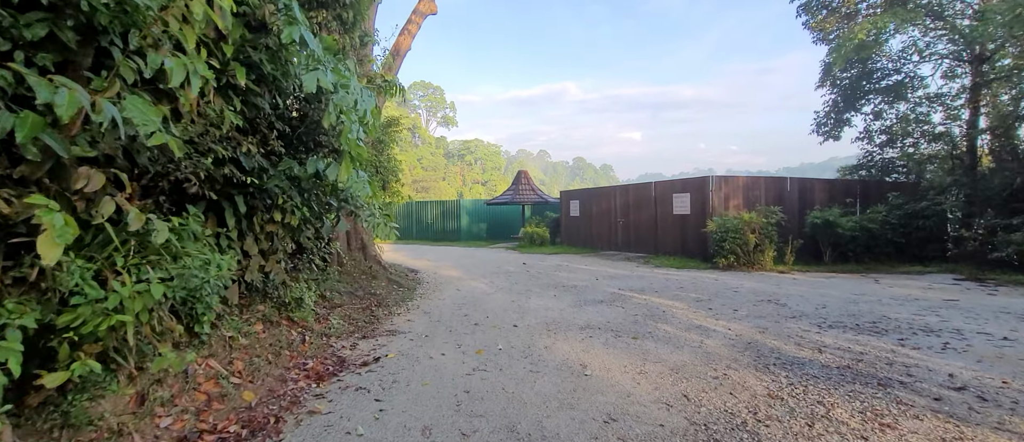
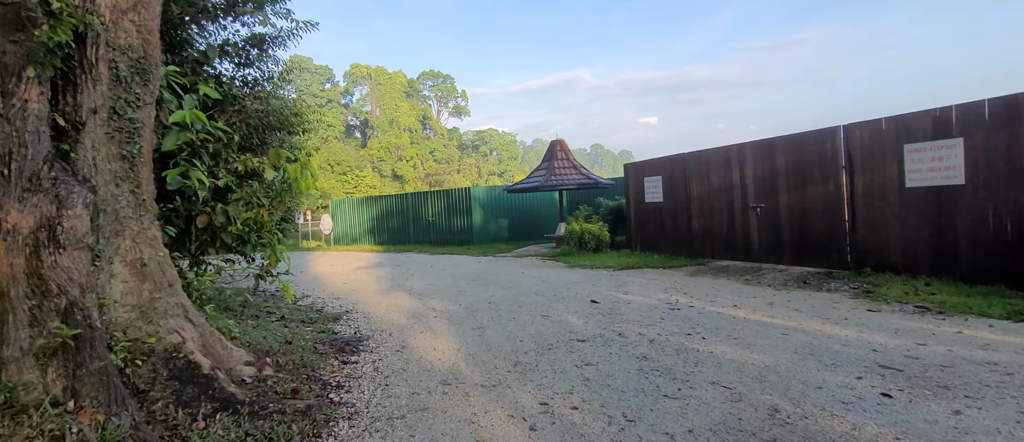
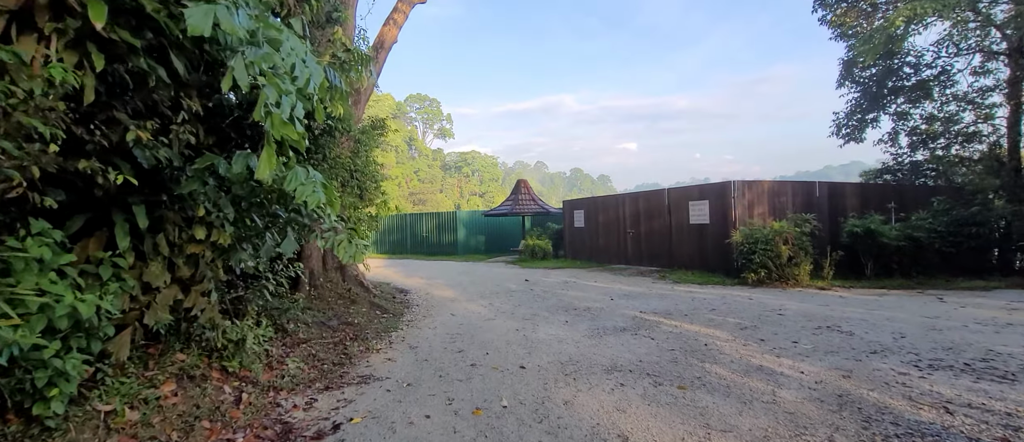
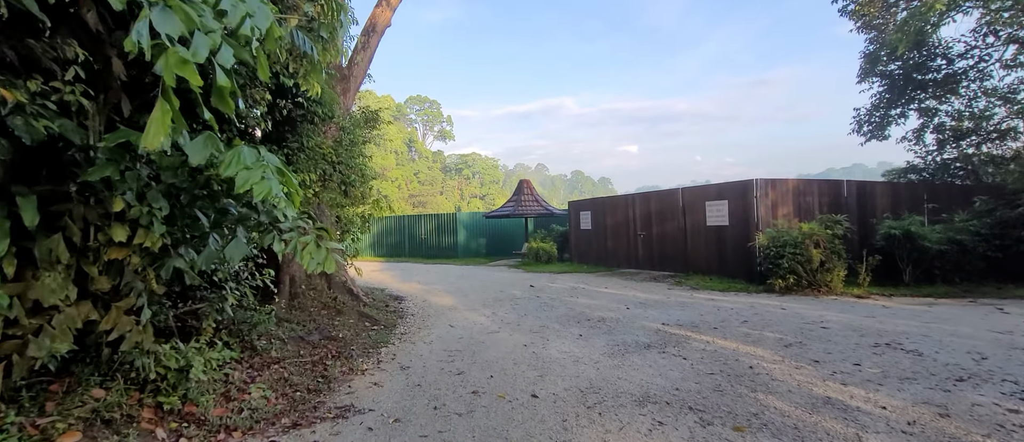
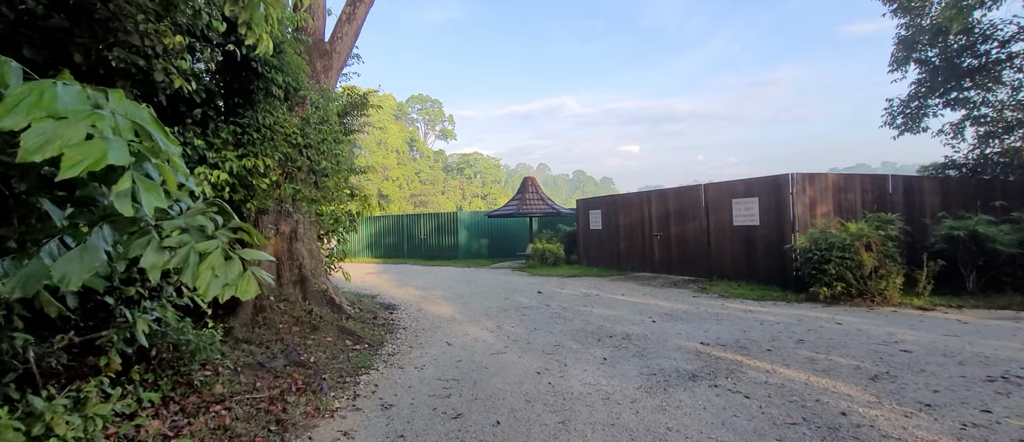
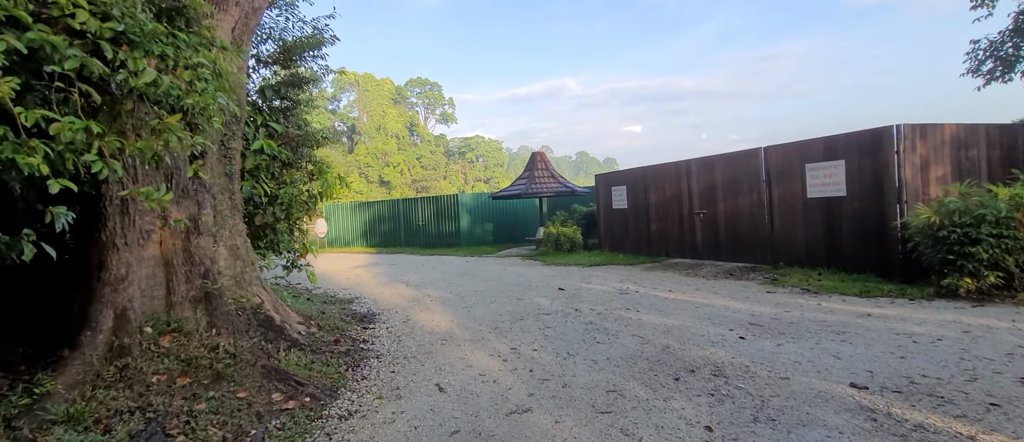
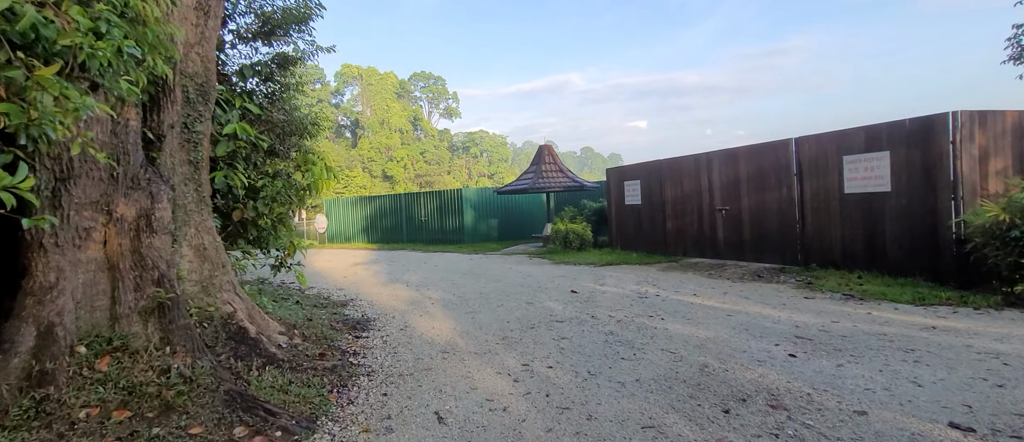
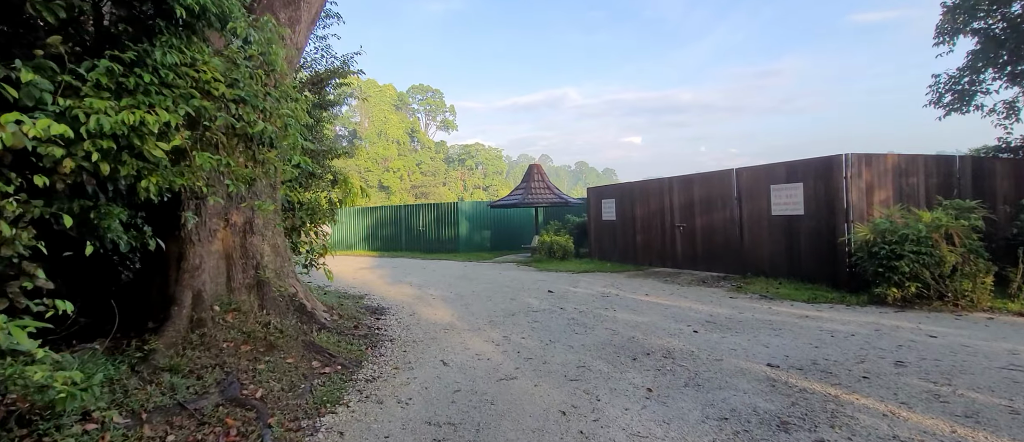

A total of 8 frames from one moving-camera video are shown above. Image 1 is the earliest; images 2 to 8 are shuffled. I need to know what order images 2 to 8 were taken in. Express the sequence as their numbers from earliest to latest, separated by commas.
3, 4, 5, 8, 6, 7, 2
